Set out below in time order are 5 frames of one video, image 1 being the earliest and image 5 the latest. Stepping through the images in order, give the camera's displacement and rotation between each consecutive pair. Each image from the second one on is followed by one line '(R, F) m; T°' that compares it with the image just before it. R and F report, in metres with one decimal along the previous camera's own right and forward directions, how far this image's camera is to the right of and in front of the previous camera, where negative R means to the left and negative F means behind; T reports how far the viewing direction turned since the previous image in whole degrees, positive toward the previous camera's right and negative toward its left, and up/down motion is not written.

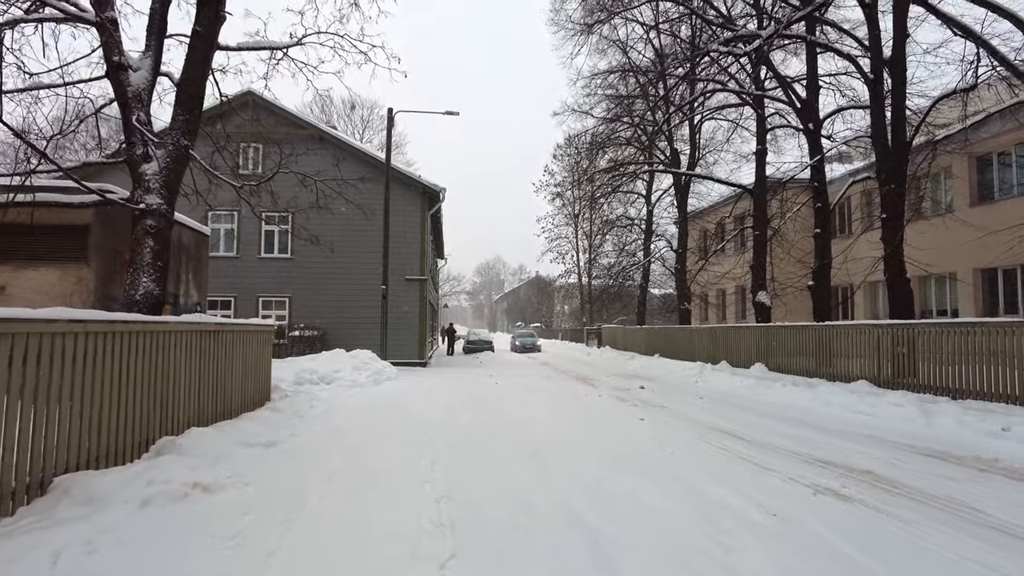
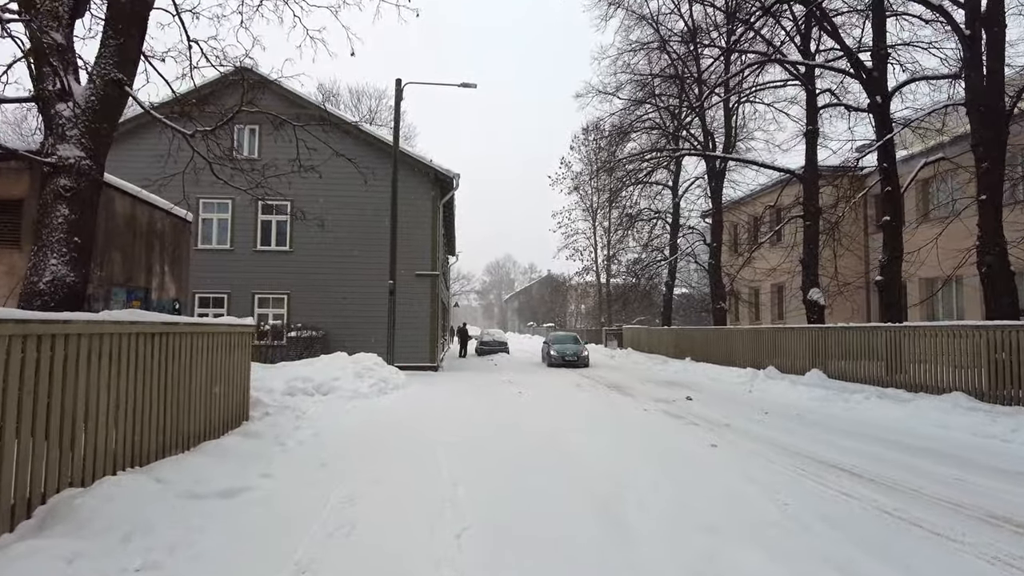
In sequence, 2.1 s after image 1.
(-0.3, +1.7) m; -1°
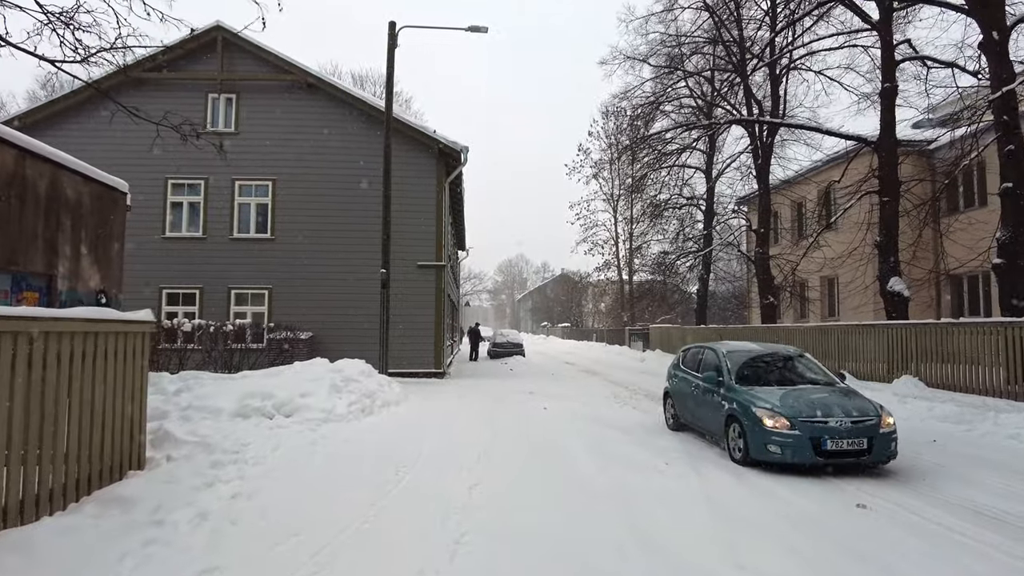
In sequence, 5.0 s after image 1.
(-0.2, +2.5) m; -1°
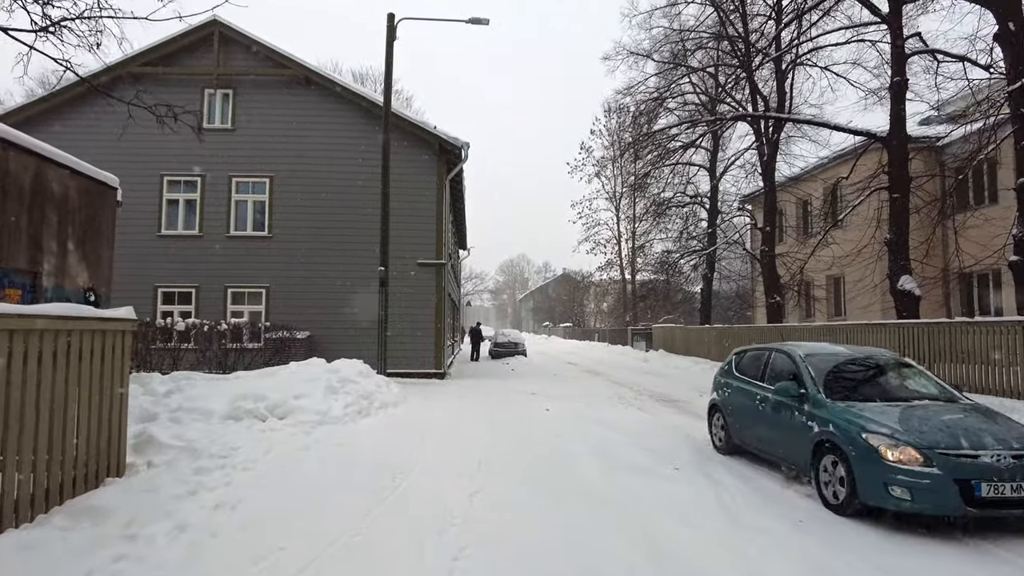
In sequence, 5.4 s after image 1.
(0.0, +0.3) m; 0°
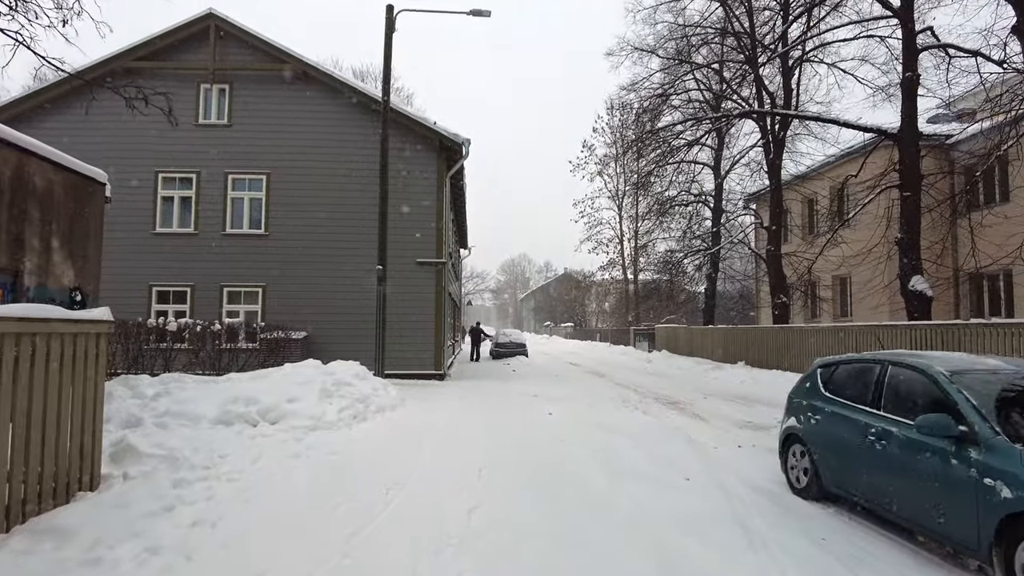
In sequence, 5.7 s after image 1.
(0.0, +0.3) m; 0°
